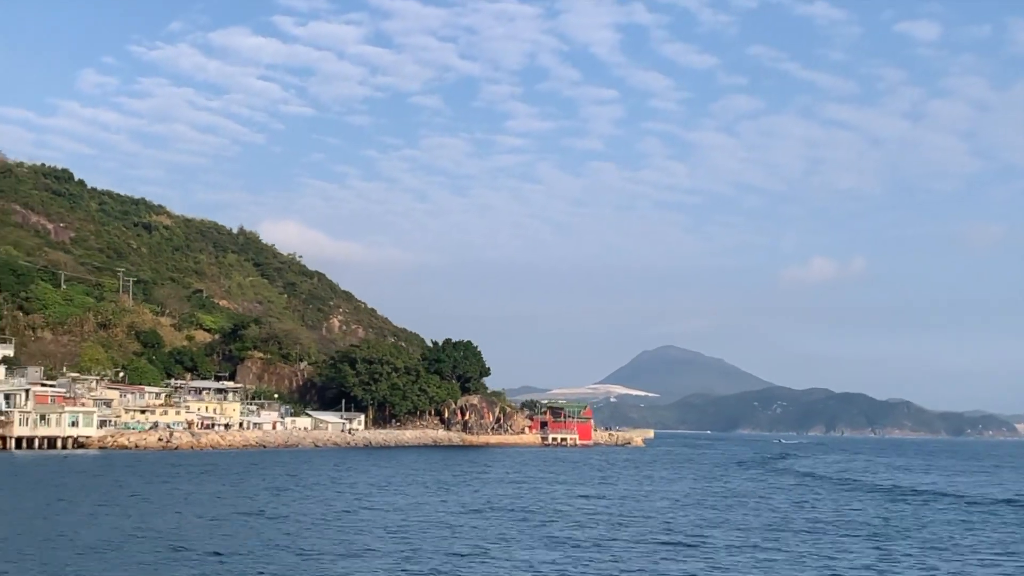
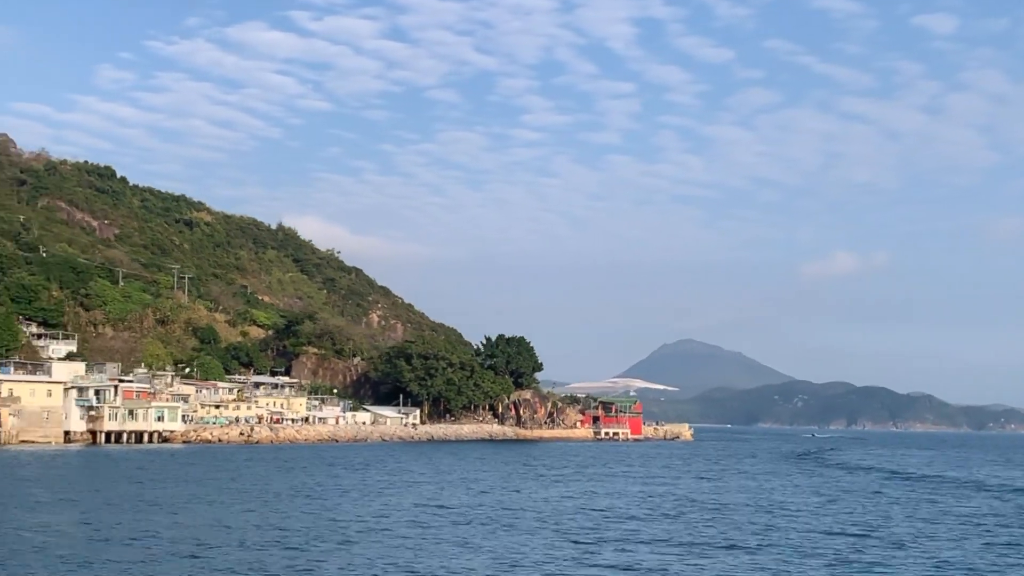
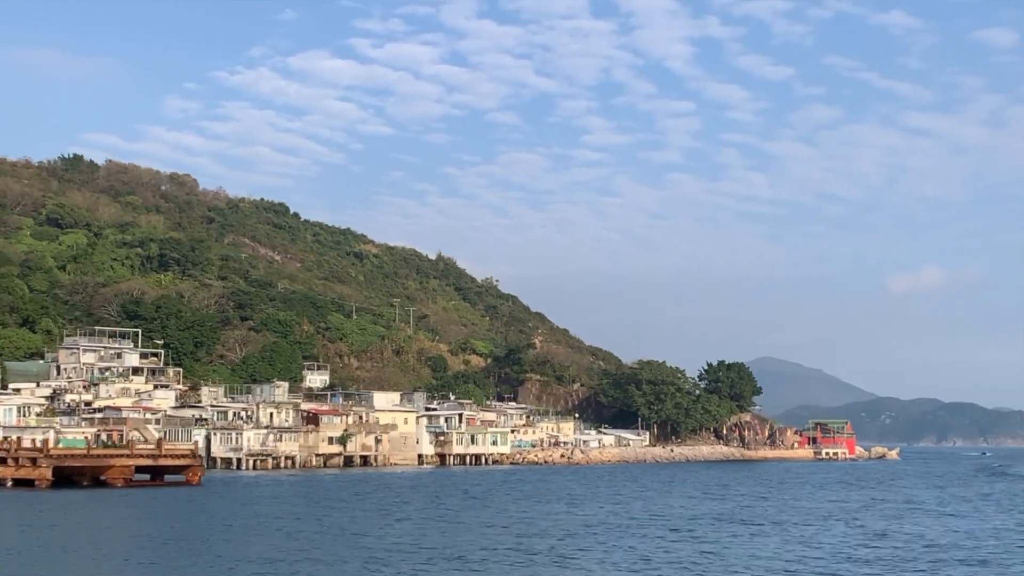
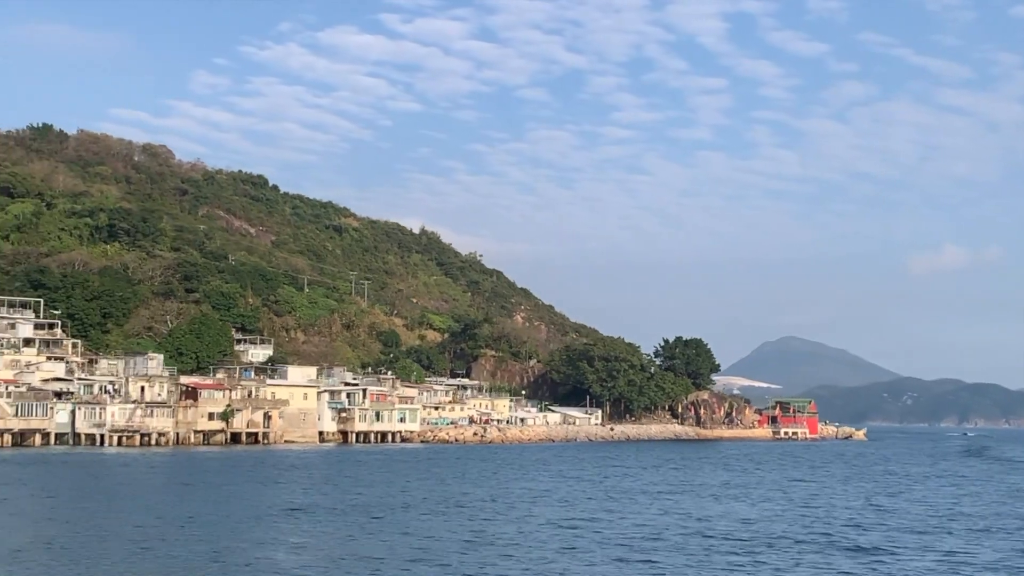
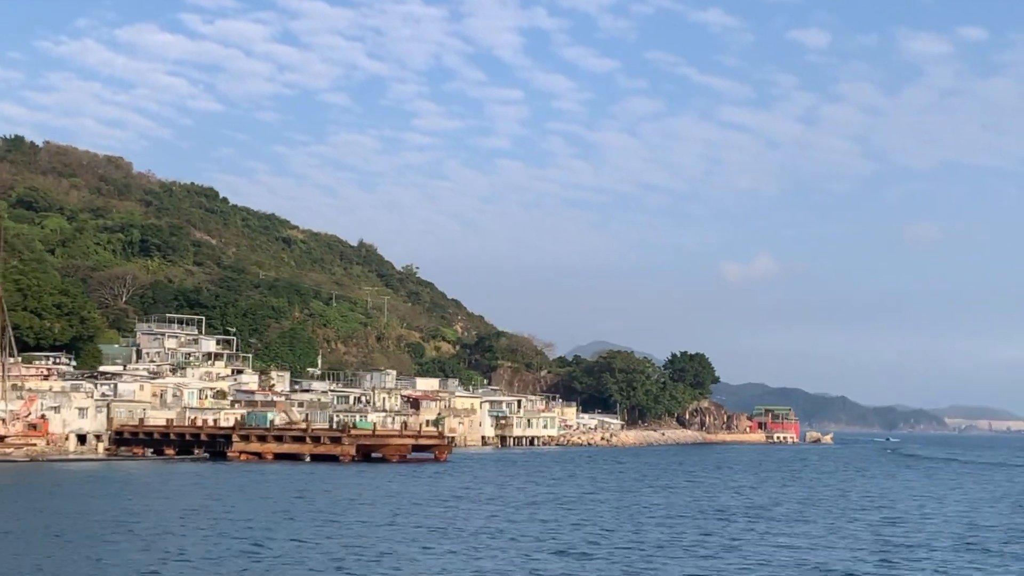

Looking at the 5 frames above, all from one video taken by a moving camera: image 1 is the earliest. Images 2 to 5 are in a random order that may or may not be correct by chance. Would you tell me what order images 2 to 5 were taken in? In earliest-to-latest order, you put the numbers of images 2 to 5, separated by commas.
2, 4, 3, 5
